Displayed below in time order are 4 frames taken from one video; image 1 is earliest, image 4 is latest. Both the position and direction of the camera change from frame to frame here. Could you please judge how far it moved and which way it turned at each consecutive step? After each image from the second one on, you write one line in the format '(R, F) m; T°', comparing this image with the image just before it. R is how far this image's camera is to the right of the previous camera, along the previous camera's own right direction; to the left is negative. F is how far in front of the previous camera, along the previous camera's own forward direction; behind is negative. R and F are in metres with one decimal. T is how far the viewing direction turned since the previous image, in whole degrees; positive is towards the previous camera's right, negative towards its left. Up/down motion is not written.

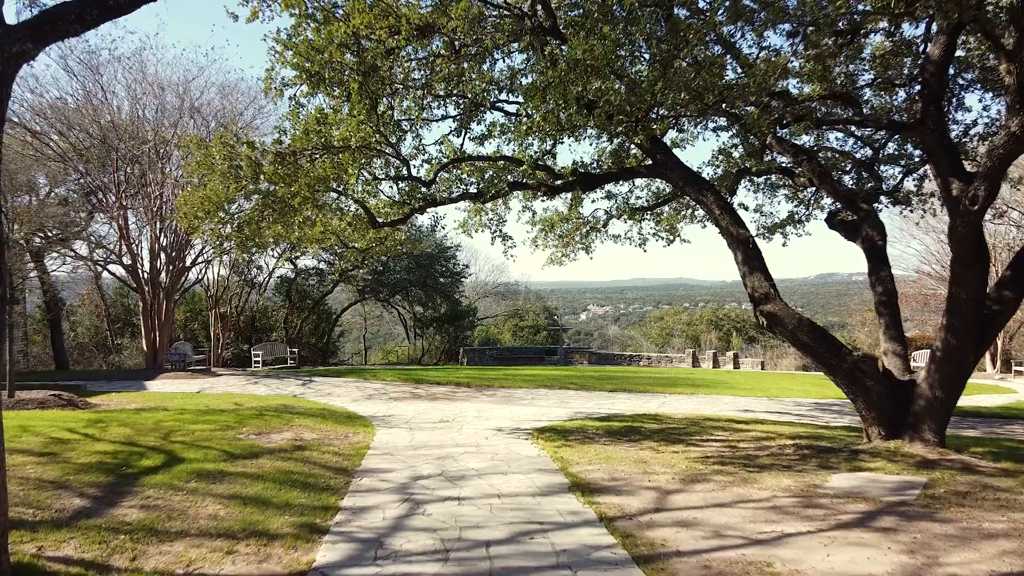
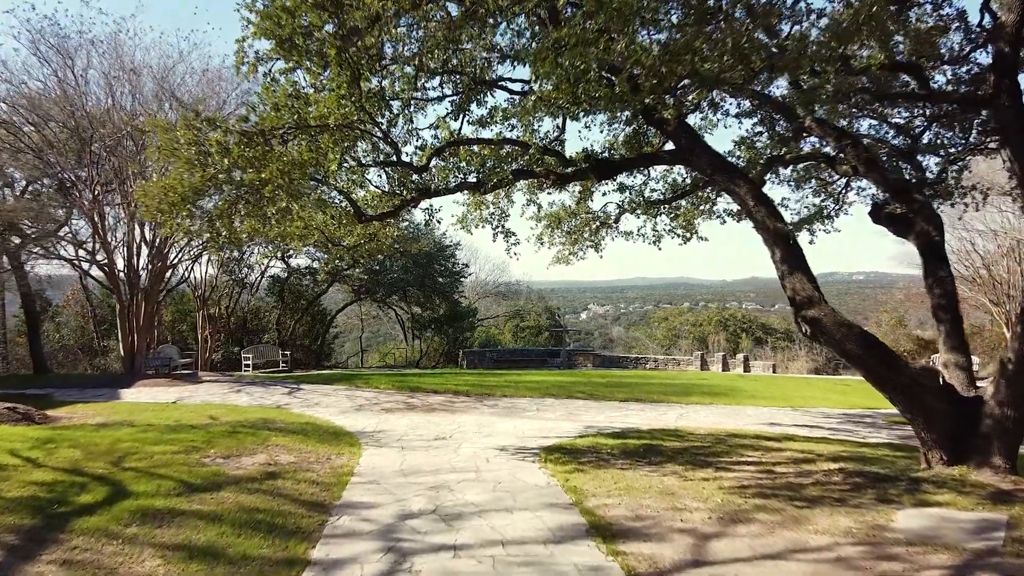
(-0.1, +1.0) m; 0°
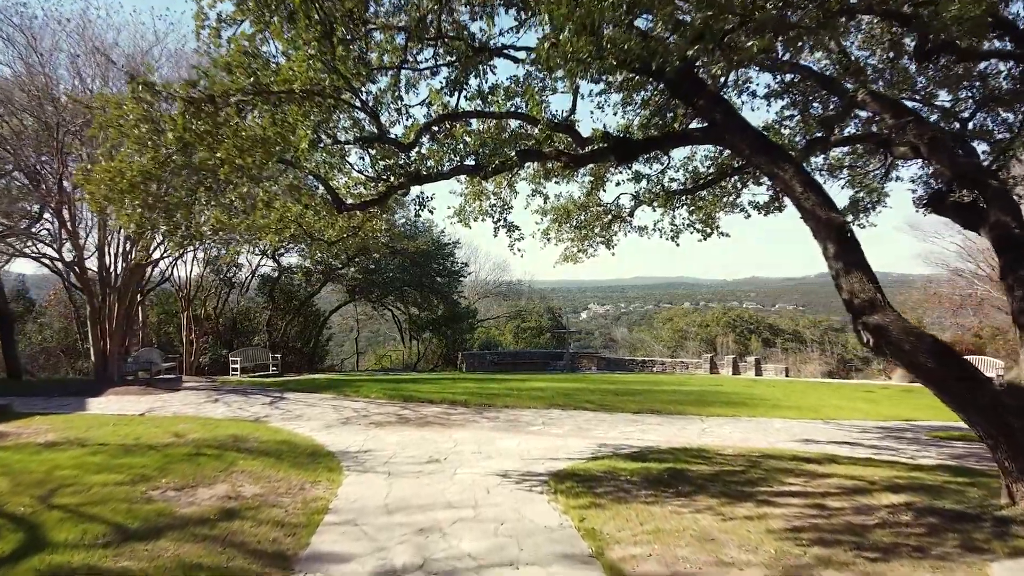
(-0.1, +1.1) m; 0°
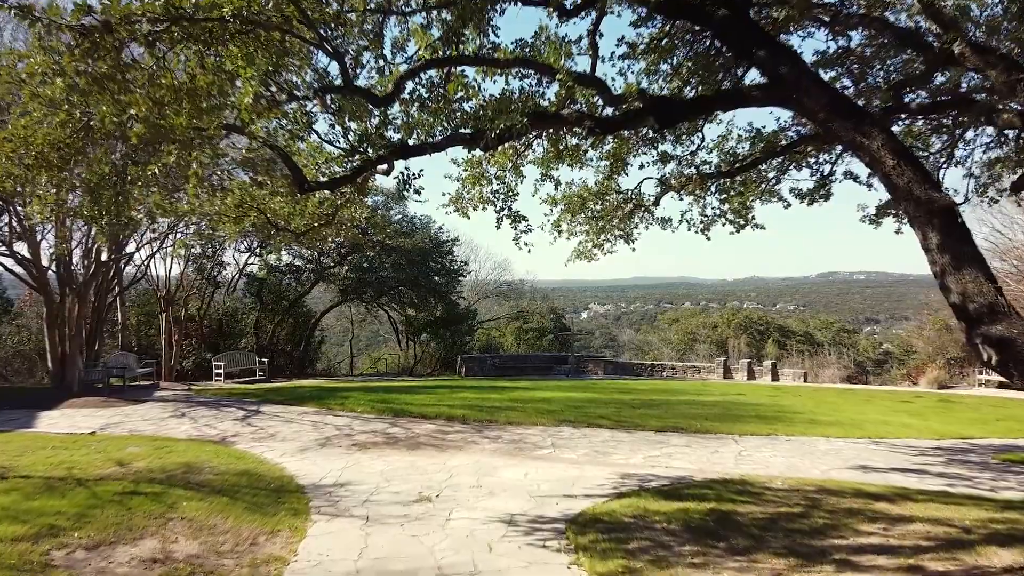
(-0.1, +1.4) m; 0°
